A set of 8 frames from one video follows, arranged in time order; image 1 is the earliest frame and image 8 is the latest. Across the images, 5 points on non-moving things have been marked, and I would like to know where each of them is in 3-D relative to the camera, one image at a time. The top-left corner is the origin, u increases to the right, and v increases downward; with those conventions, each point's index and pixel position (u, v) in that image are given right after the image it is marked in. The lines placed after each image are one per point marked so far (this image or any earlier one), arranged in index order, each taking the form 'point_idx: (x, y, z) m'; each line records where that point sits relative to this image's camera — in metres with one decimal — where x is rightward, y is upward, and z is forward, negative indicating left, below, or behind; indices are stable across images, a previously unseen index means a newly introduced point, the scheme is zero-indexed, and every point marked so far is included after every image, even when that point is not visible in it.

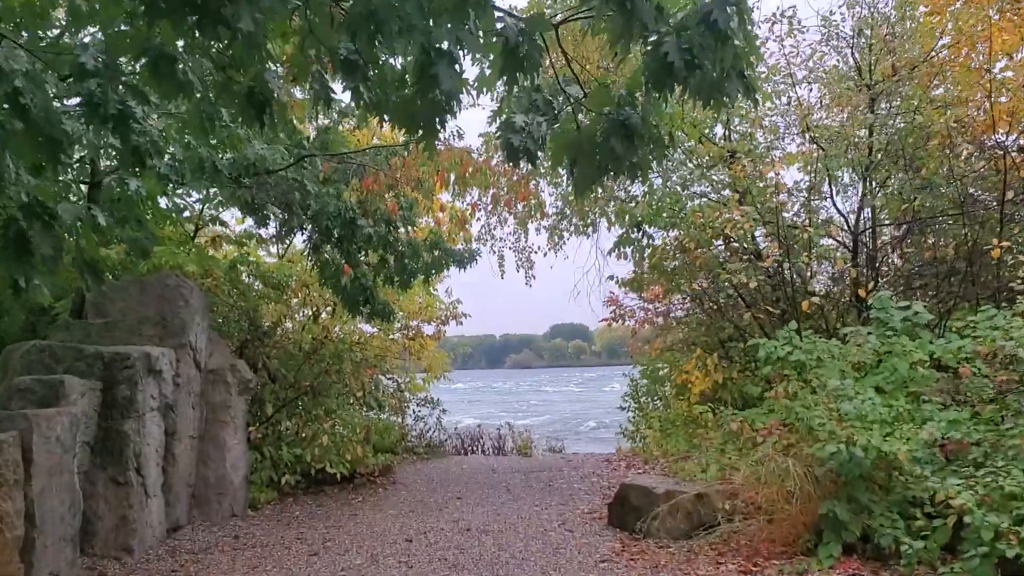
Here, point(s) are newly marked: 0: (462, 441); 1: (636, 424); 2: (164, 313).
0: (-0.7, -2.0, +12.1) m
1: (+1.5, -1.7, +11.3) m
2: (-2.2, -0.2, +5.8) m
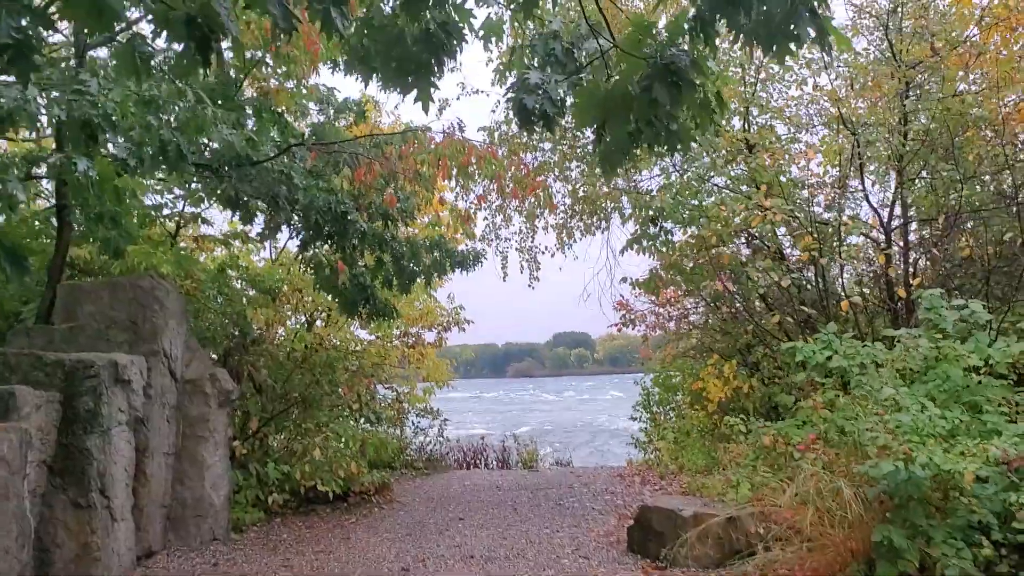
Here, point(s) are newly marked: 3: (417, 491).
0: (-0.6, -2.1, +11.6) m
1: (+1.6, -1.7, +10.7) m
2: (-2.2, -0.2, +5.3) m
3: (-0.8, -1.8, +8.0) m
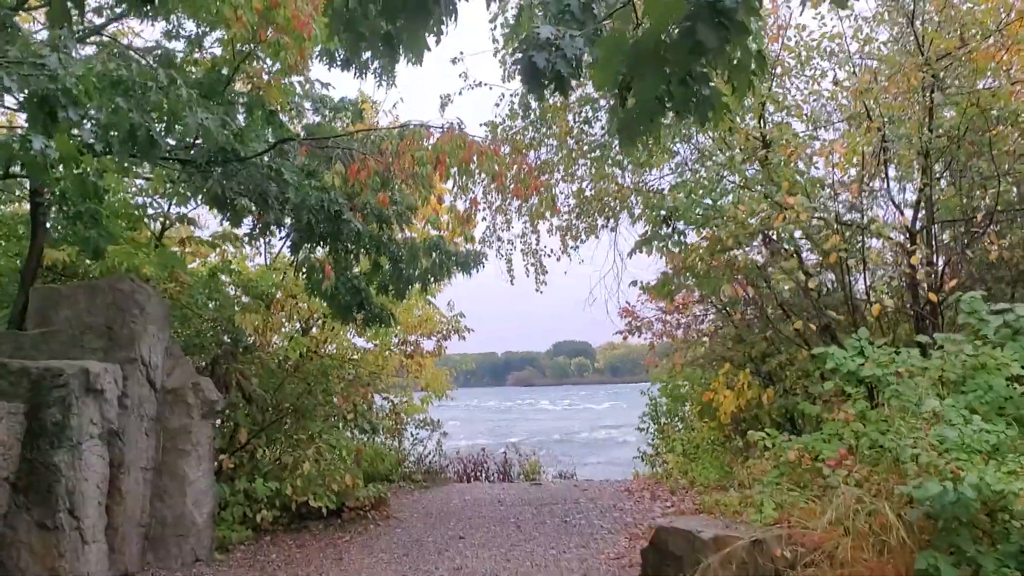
0: (-0.6, -2.2, +11.2) m
1: (+1.6, -1.8, +10.3) m
2: (-2.2, -0.2, +4.9) m
3: (-0.8, -1.8, +7.7) m
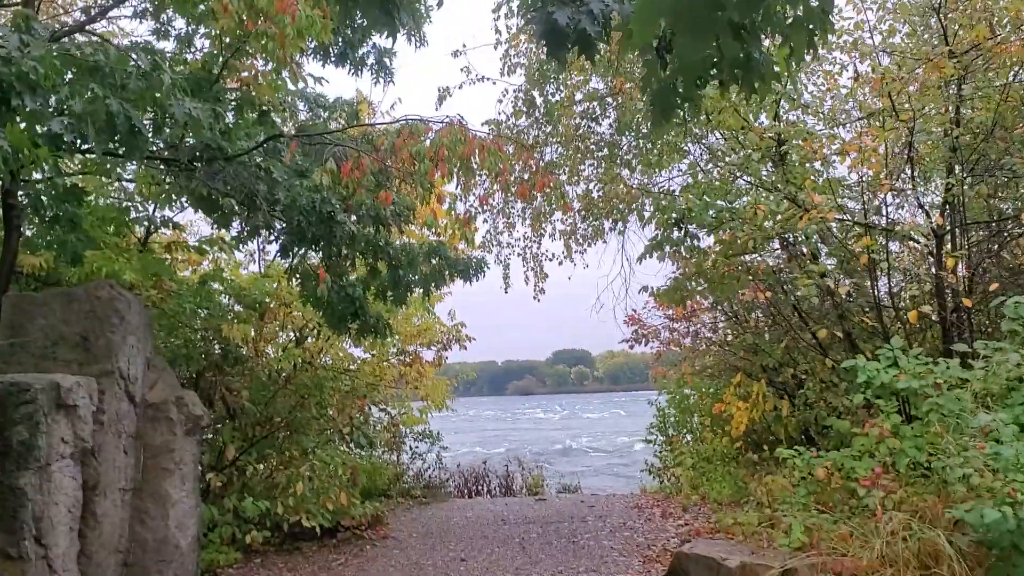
0: (-0.6, -2.3, +10.8) m
1: (+1.6, -1.9, +10.0) m
2: (-2.1, -0.2, +4.6) m
3: (-0.8, -1.9, +7.3) m
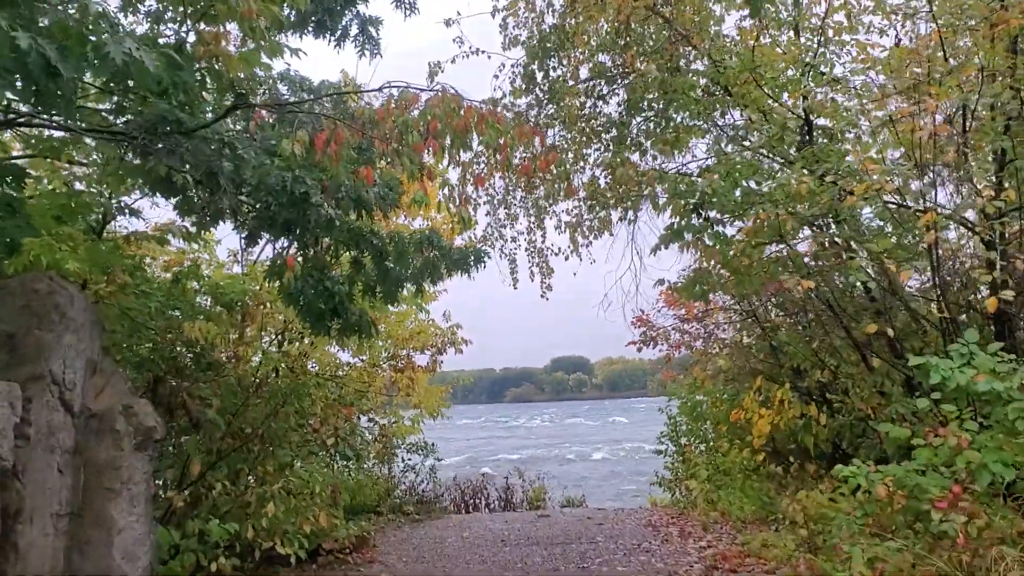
0: (-0.6, -2.3, +10.1) m
1: (+1.6, -1.9, +9.3) m
2: (-2.1, -0.2, +3.9) m
3: (-0.8, -1.9, +6.6) m
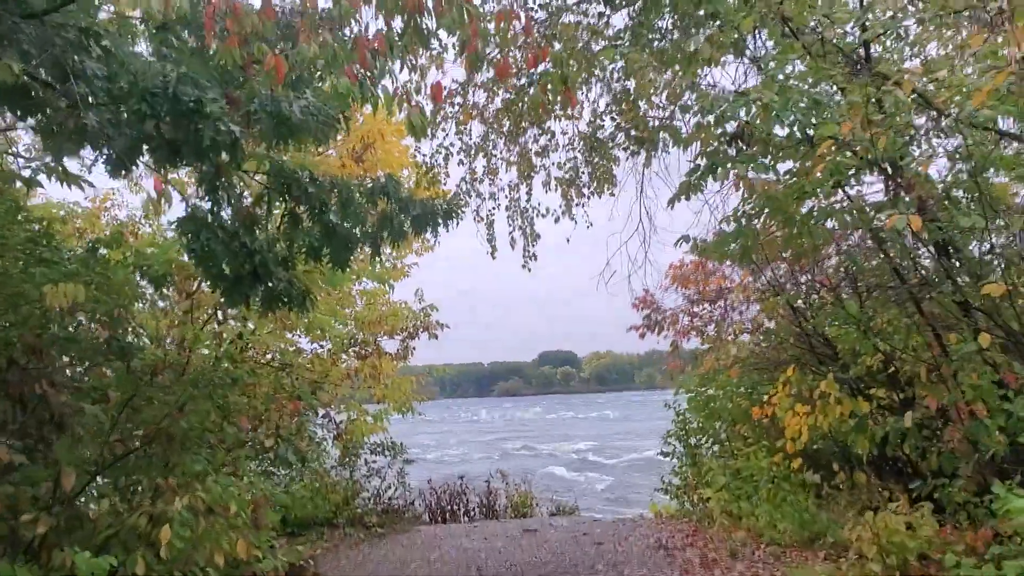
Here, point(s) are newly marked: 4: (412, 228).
0: (-0.7, -2.1, +8.9) m
1: (+1.5, -1.7, +8.0) m
2: (-2.2, 0.0, +2.6) m
3: (-0.9, -1.7, +5.3) m
4: (-0.6, +0.3, +5.1) m
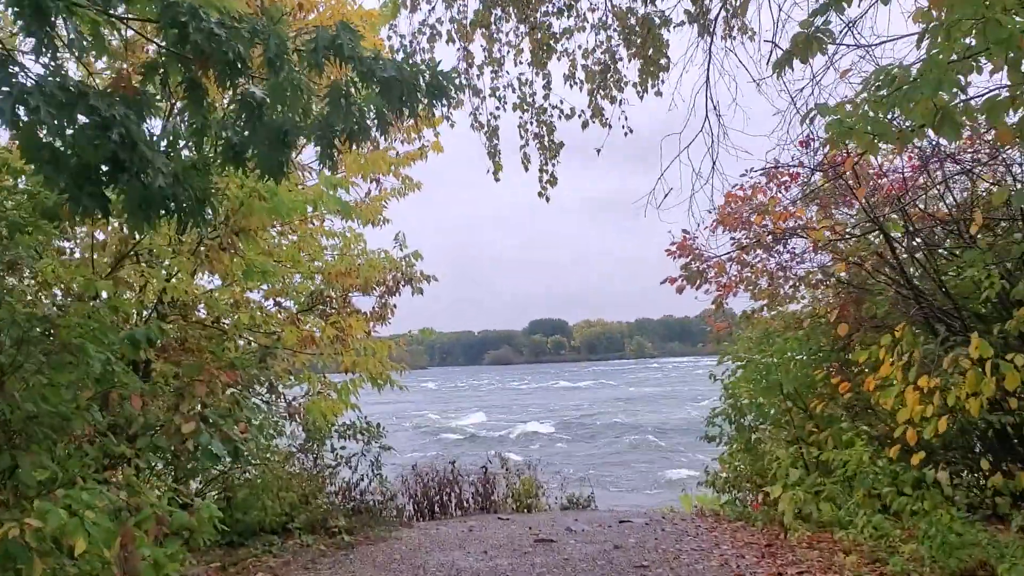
0: (-0.7, -1.6, +7.3) m
1: (+1.5, -1.2, +6.5) m
2: (-2.1, +0.2, +1.0) m
3: (-0.8, -1.3, +3.8) m
4: (-0.5, +0.6, +3.4) m
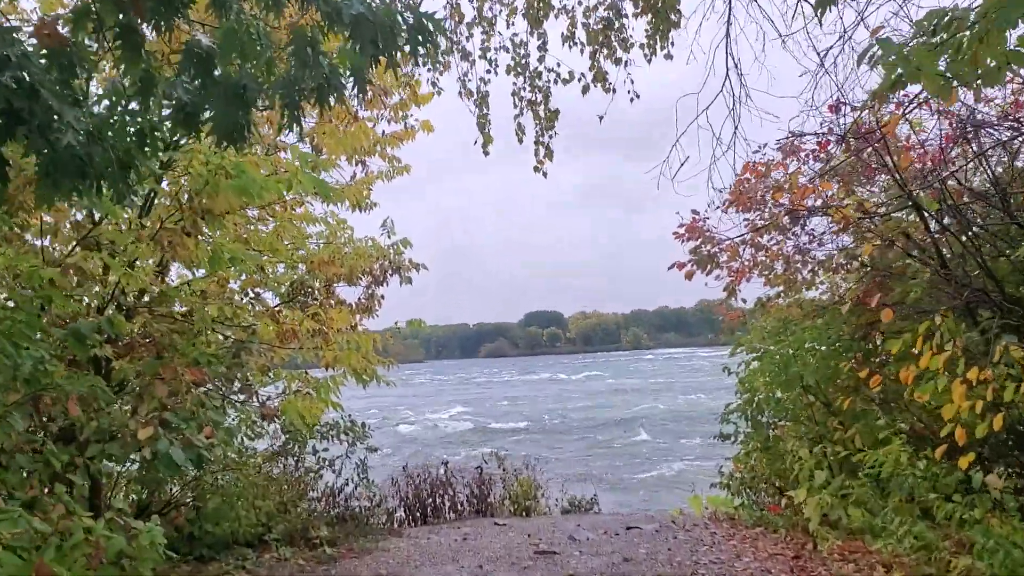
0: (-0.7, -1.5, +6.8) m
1: (+1.5, -1.1, +6.0) m
2: (-2.1, +0.3, +0.5) m
3: (-0.8, -1.3, +3.3) m
4: (-0.5, +0.7, +3.0) m
